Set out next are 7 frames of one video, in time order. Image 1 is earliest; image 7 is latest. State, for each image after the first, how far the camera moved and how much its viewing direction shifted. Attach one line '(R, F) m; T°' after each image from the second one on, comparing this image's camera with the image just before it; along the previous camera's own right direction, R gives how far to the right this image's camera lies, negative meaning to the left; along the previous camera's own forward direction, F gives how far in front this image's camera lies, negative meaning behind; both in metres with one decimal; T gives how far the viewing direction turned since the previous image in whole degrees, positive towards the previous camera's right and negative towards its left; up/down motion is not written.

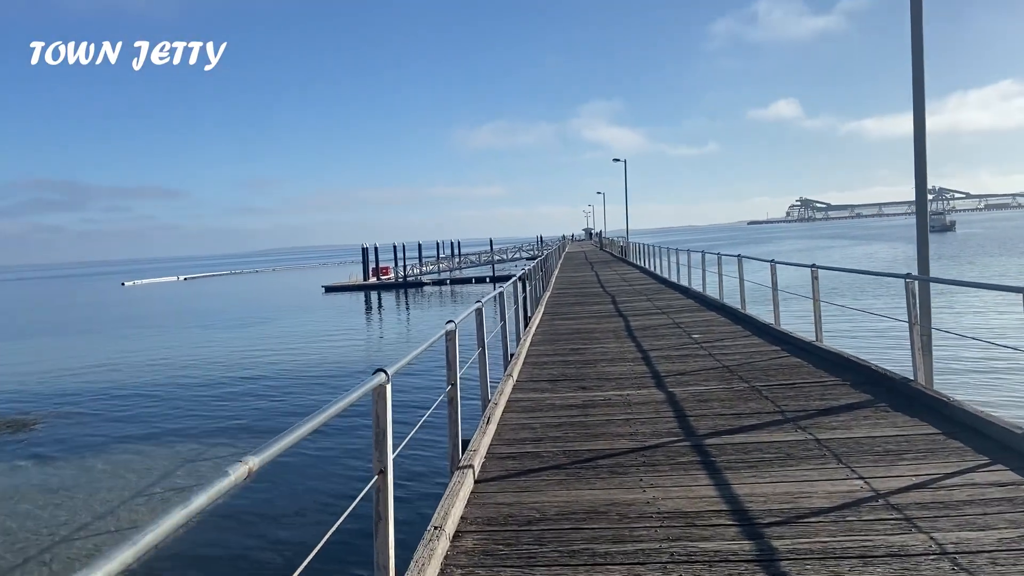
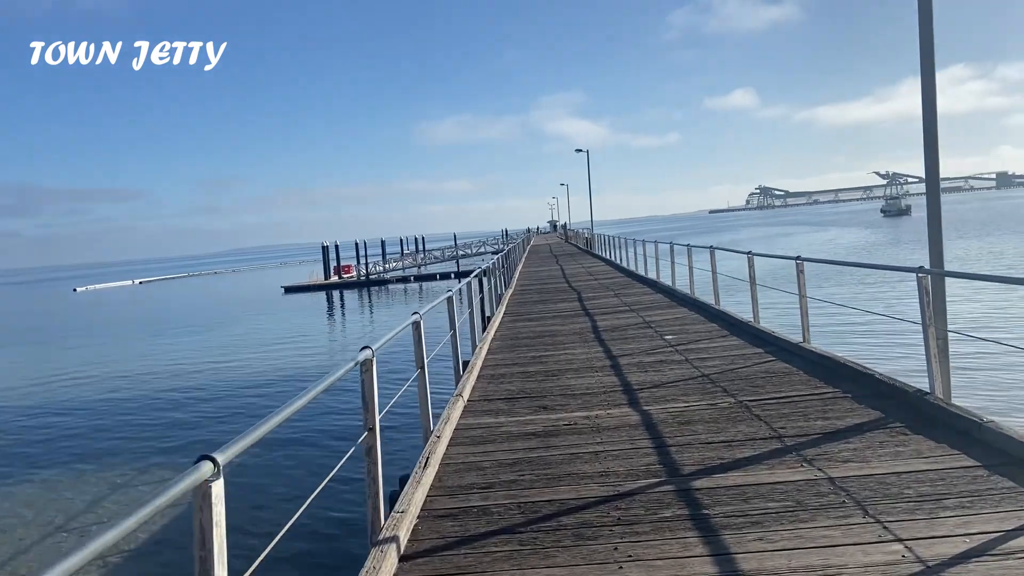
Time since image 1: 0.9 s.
(+0.2, +1.0) m; +2°
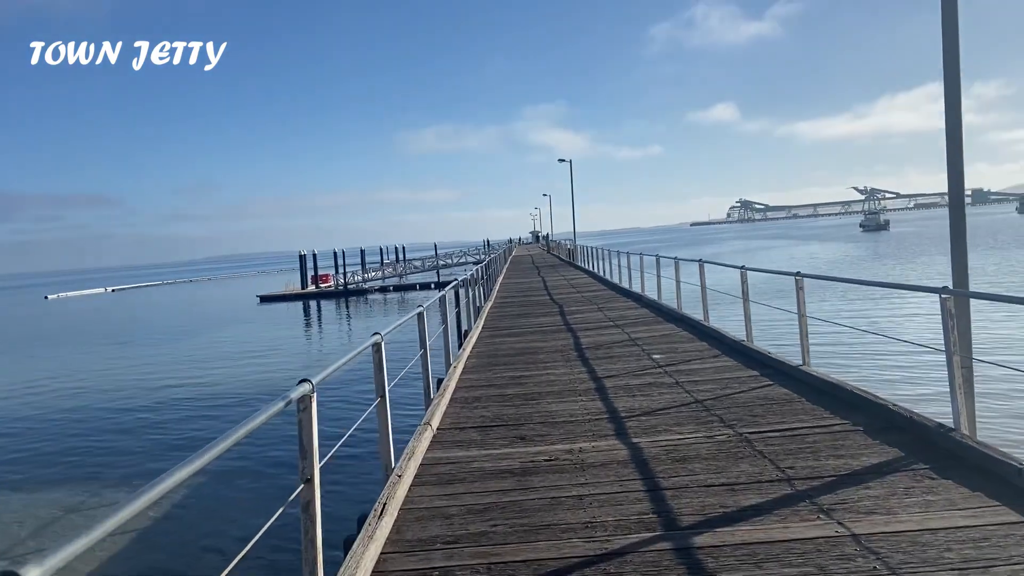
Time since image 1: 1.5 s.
(0.0, +0.6) m; +1°
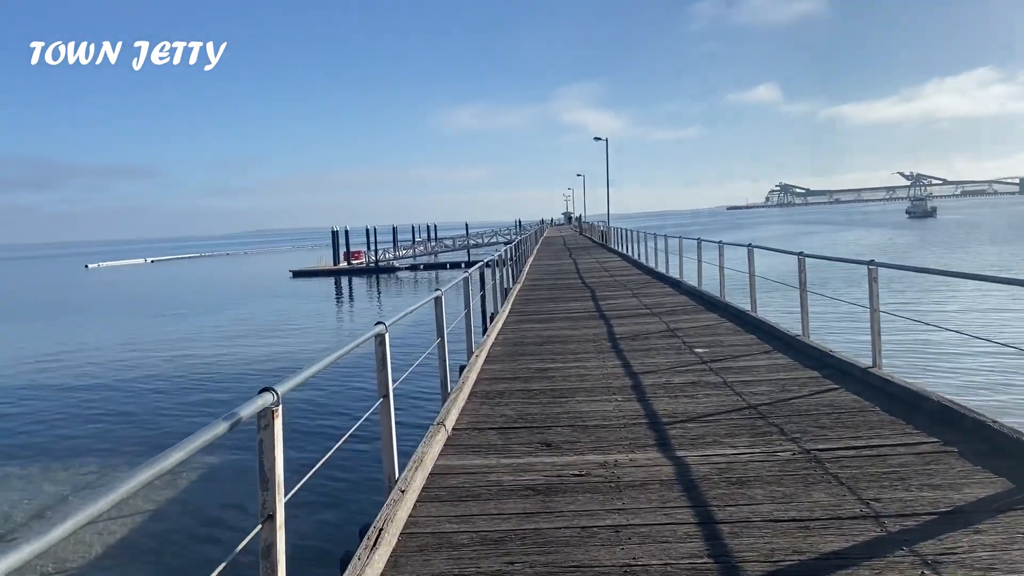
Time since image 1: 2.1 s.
(0.0, +0.8) m; -2°
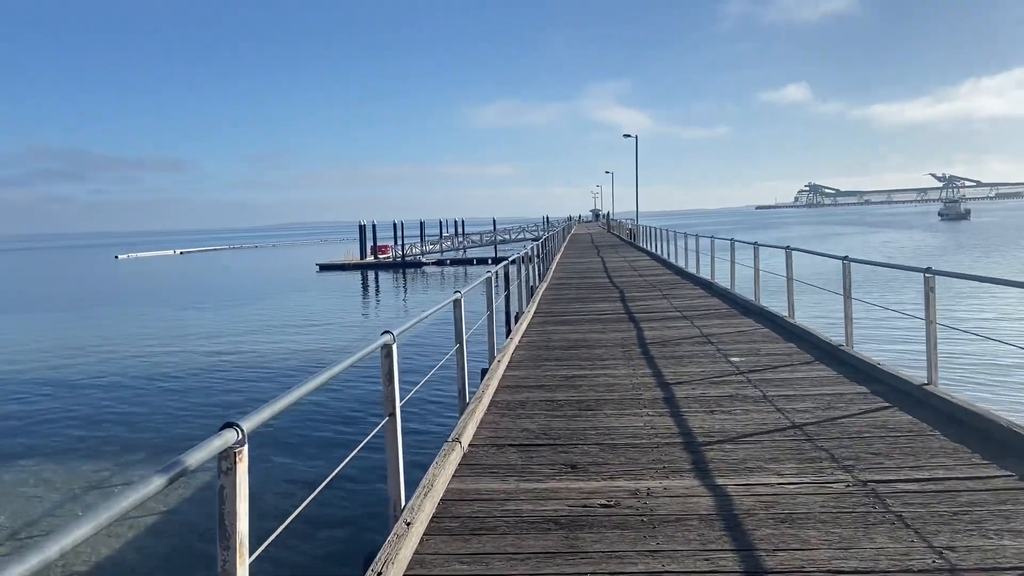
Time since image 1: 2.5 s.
(0.0, +0.4) m; -2°
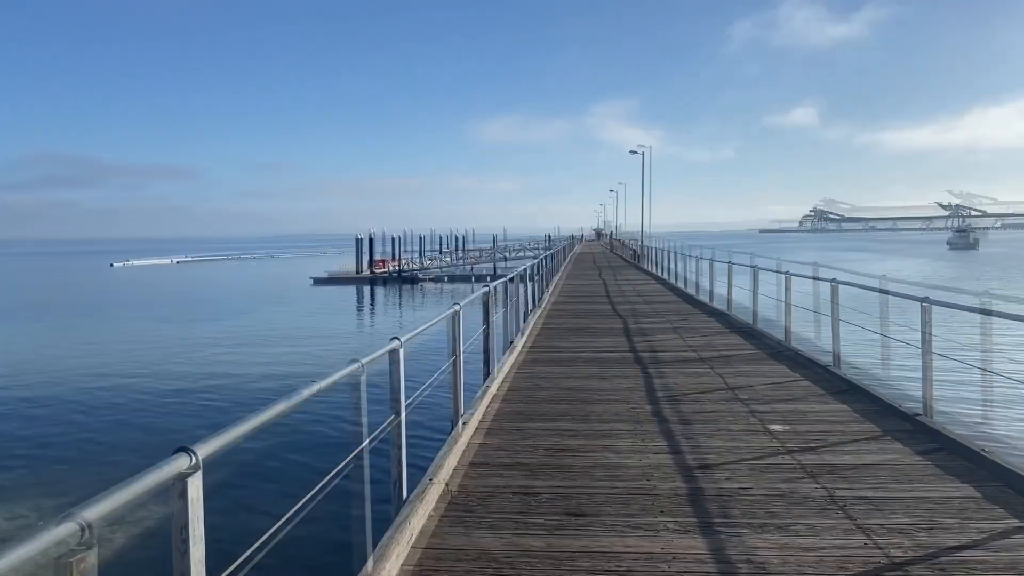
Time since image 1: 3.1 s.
(+0.2, +1.7) m; 0°
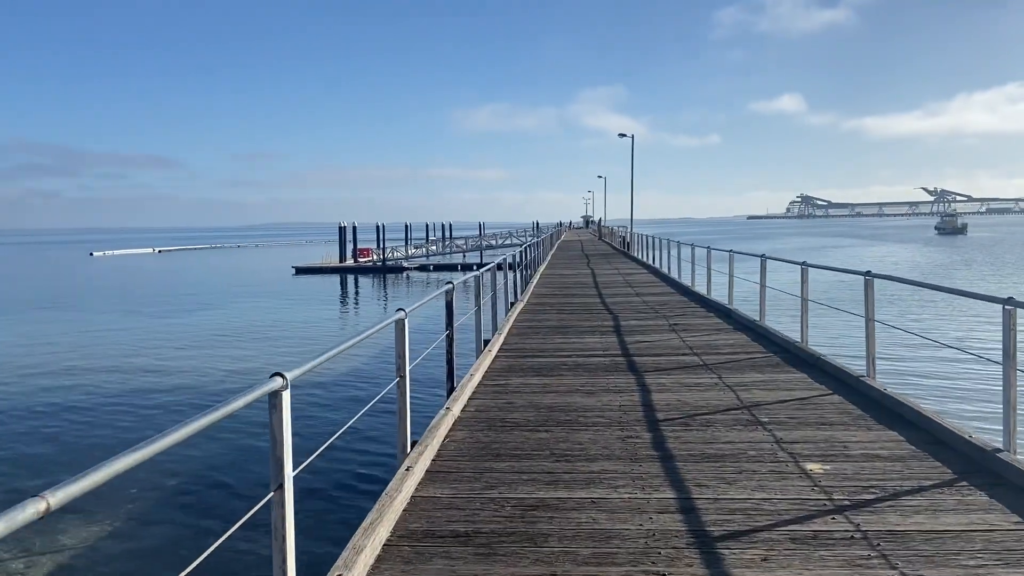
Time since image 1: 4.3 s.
(+0.2, +1.3) m; +1°
